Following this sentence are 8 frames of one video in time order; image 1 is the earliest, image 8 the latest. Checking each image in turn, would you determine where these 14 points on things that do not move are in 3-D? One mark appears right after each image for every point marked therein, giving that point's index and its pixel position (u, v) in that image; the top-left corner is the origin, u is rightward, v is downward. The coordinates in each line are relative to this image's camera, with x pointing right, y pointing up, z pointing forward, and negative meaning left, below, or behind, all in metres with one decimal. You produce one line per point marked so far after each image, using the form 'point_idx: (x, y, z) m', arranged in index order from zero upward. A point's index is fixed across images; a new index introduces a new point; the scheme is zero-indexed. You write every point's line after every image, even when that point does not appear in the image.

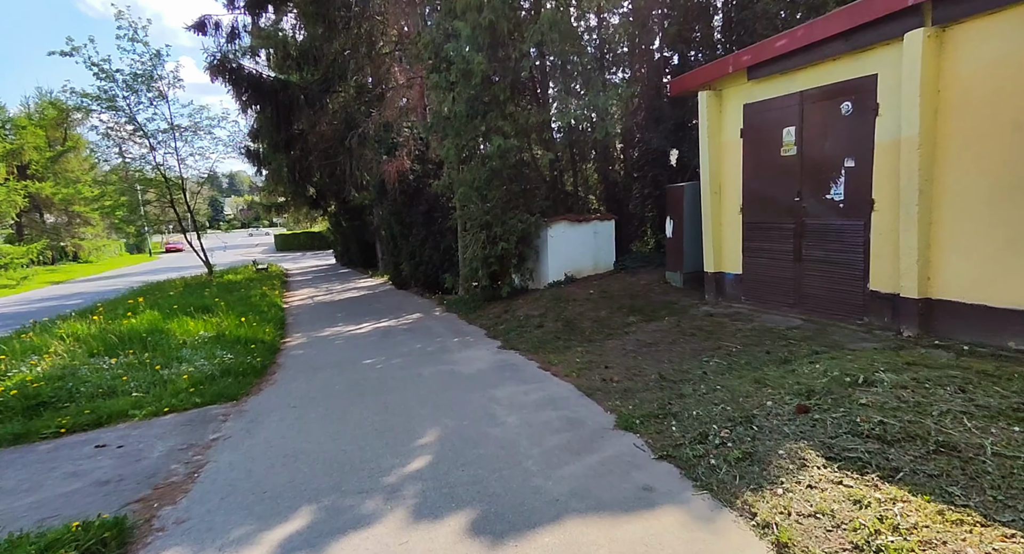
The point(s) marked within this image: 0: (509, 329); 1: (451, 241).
0: (0.0, -0.7, +6.8) m
1: (-1.4, +0.8, +11.0) m
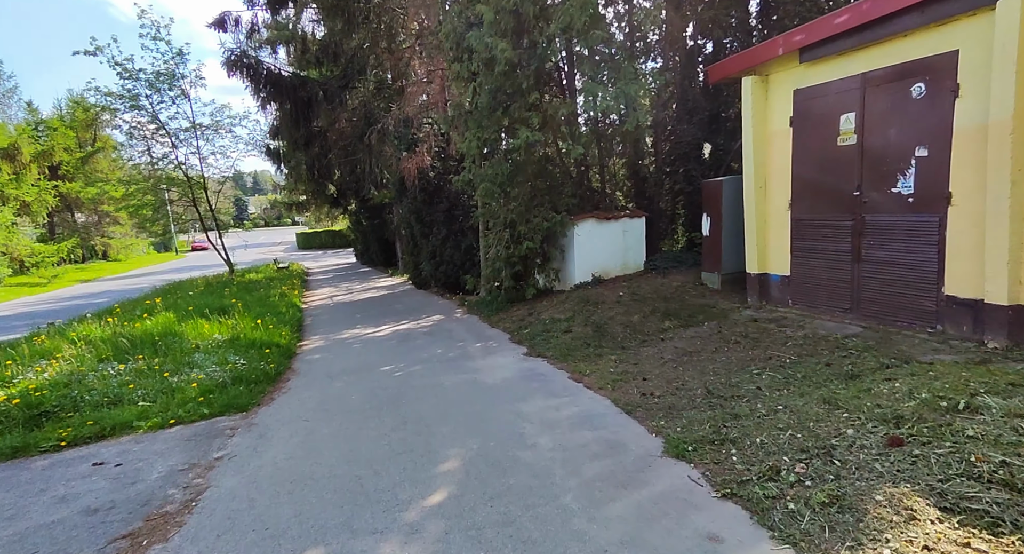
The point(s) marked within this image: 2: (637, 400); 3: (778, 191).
0: (+0.3, -0.7, +6.4) m
1: (-0.9, +0.8, +10.6) m
2: (+1.0, -1.0, +3.9) m
3: (+3.0, +1.0, +5.7) m
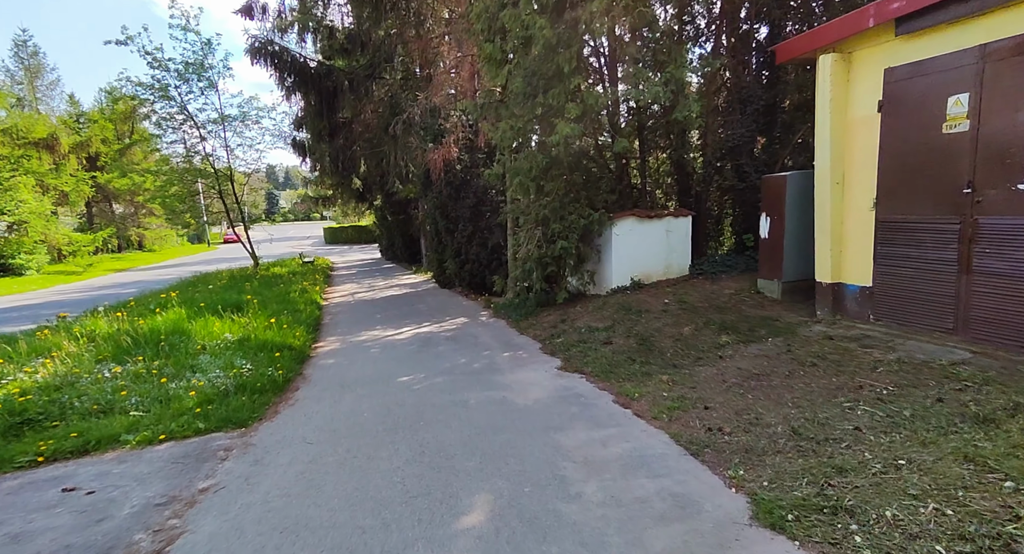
0: (+0.7, -0.8, +5.8) m
1: (-0.3, +0.8, +10.0) m
2: (+1.2, -1.0, +3.2) m
3: (+3.4, +0.9, +4.9) m
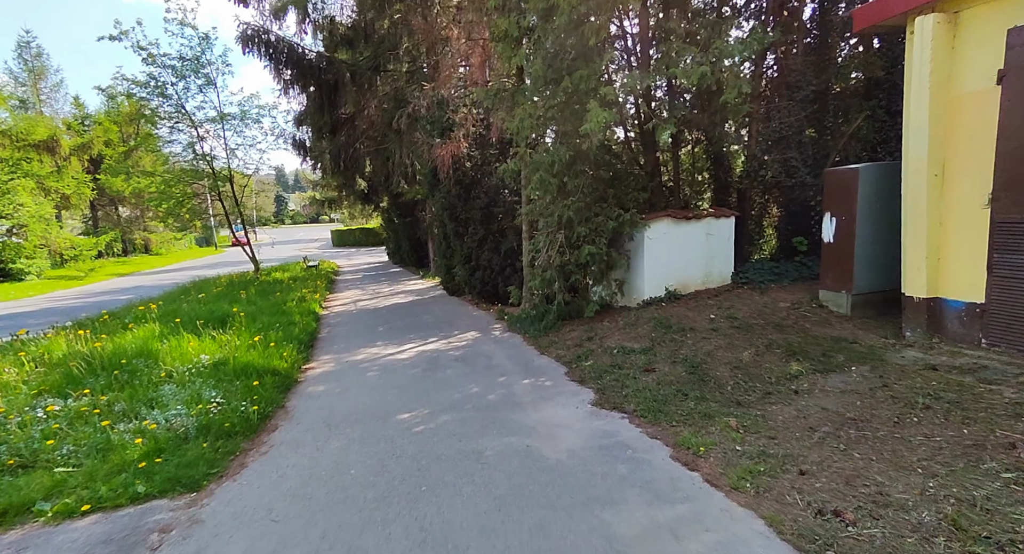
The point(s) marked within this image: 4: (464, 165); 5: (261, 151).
0: (+0.9, -0.9, +4.9) m
1: (0.0, +0.6, +9.1) m
2: (+1.4, -1.1, +2.3) m
3: (+3.6, +0.8, +3.9) m
4: (-0.9, +2.1, +9.5) m
5: (-8.4, +4.2, +16.8) m
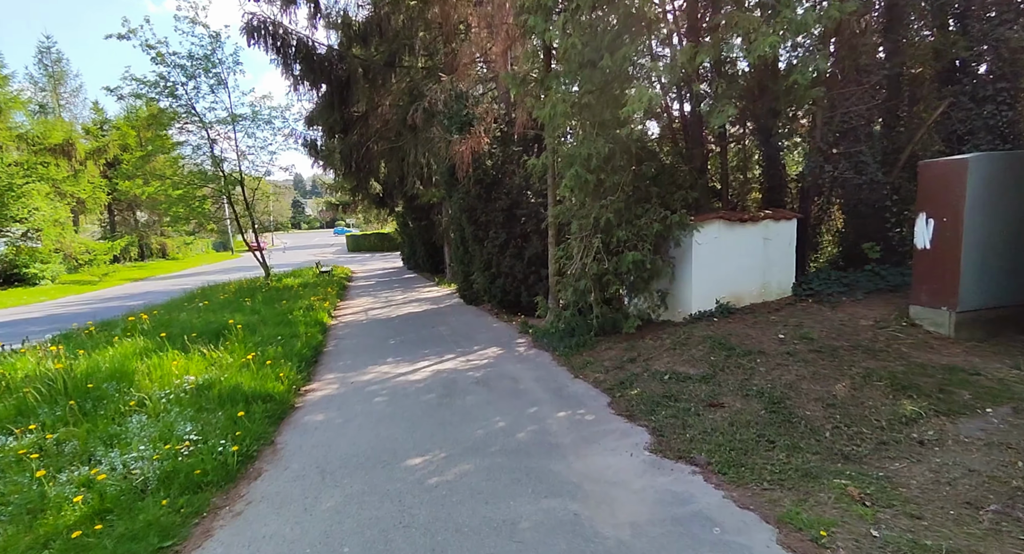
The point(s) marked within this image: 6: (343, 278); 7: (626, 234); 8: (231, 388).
0: (+1.1, -1.0, +4.0) m
1: (+0.4, +0.5, +8.3) m
2: (+1.6, -1.2, +1.4) m
3: (+3.8, +0.7, +3.0) m
4: (-0.5, +2.0, +8.7) m
5: (-7.8, +4.0, +16.3) m
6: (-6.2, 0.0, +18.5) m
7: (+1.3, +0.5, +5.6) m
8: (-2.6, -1.0, +4.6) m
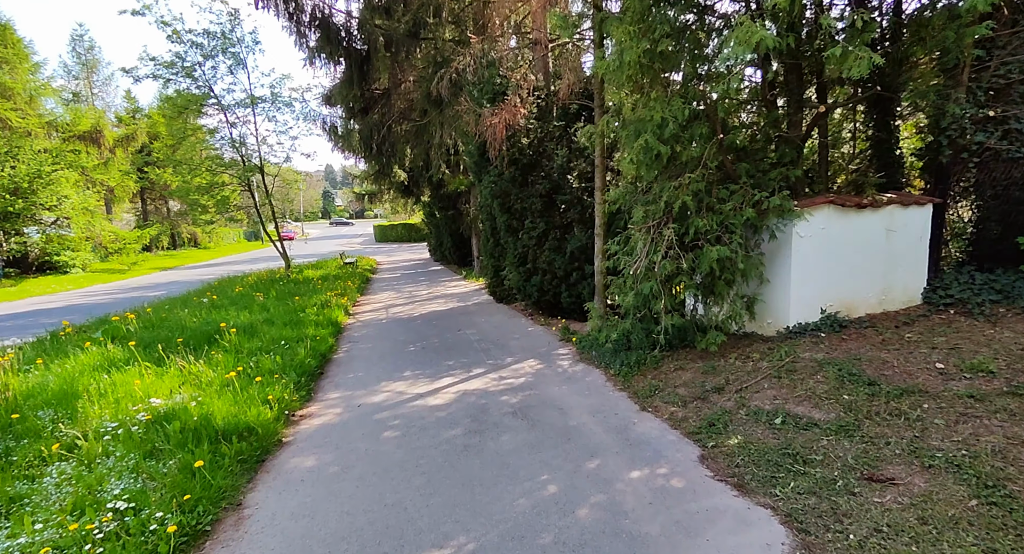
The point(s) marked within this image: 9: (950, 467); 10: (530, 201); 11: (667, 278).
0: (+1.4, -1.0, +2.8) m
1: (+1.0, +0.5, +7.1) m
2: (+1.7, -1.3, +0.2) m
3: (+4.1, +0.6, +1.6) m
4: (+0.1, +2.0, +7.5) m
5: (-6.7, +4.2, +15.4) m
6: (-5.1, +0.3, +17.6) m
7: (+1.7, +0.5, +4.3) m
8: (-2.2, -1.0, +3.5) m
9: (+2.1, -0.9, +2.4) m
10: (+0.3, +1.2, +7.6) m
11: (+1.4, 0.0, +4.5) m
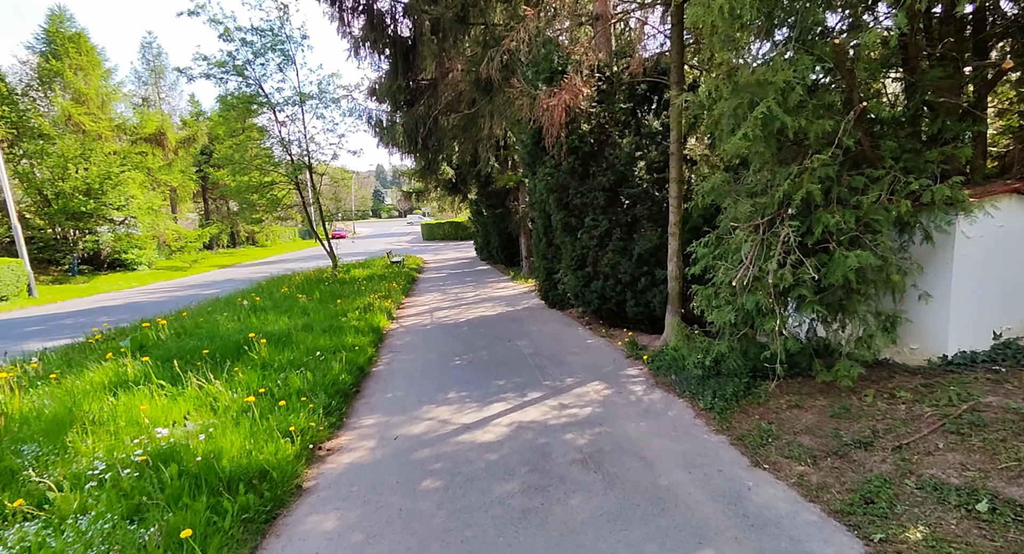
0: (+1.8, -1.1, +1.8) m
1: (+1.7, +0.5, +6.1) m
2: (+1.8, -1.4, -0.8) m
3: (+4.3, +0.5, +0.4) m
4: (+0.9, +2.0, +6.6) m
5: (-5.2, +4.3, +15.1) m
6: (-3.4, +0.3, +17.2) m
7: (+2.1, +0.4, +3.3) m
8: (-1.8, -1.1, +2.9) m
9: (+2.4, -1.0, +1.4) m
10: (+1.1, +1.1, +6.7) m
11: (+1.9, -0.1, +3.5) m
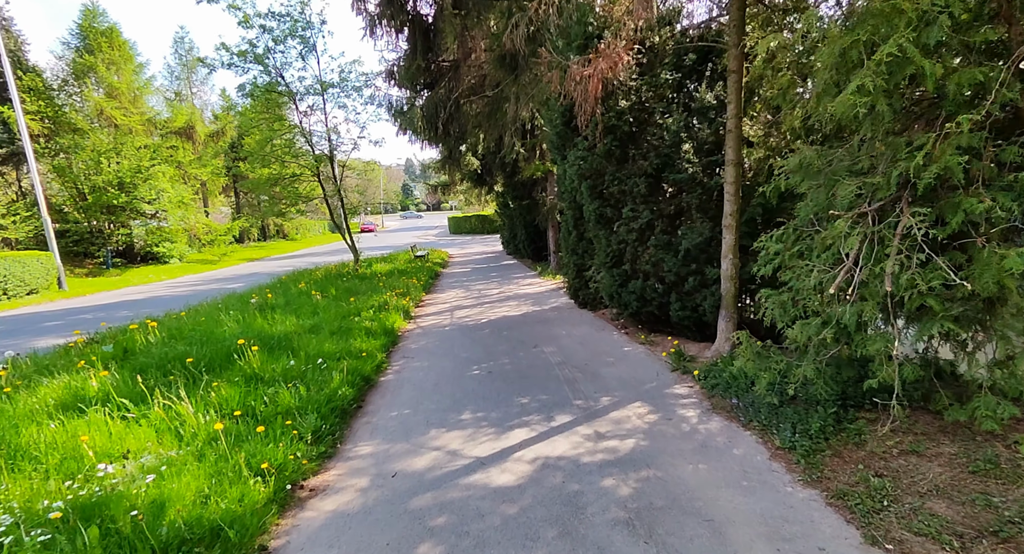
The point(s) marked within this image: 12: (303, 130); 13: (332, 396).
0: (+1.8, -1.2, +1.0) m
1: (+2.0, +0.5, +5.3) m
2: (+1.7, -1.5, -1.6) m
3: (+4.3, +0.4, -0.6) m
4: (+1.2, +2.0, +5.8) m
5: (-4.4, +4.4, +14.6) m
6: (-2.5, +0.4, +16.6) m
7: (+2.3, +0.3, +2.4) m
8: (-1.7, -1.1, +2.3) m
9: (+2.4, -1.1, +0.5) m
10: (+1.4, +1.1, +5.8) m
11: (+2.0, -0.1, +2.6) m
12: (-6.2, +4.4, +14.8) m
13: (-1.5, -1.0, +4.1) m
